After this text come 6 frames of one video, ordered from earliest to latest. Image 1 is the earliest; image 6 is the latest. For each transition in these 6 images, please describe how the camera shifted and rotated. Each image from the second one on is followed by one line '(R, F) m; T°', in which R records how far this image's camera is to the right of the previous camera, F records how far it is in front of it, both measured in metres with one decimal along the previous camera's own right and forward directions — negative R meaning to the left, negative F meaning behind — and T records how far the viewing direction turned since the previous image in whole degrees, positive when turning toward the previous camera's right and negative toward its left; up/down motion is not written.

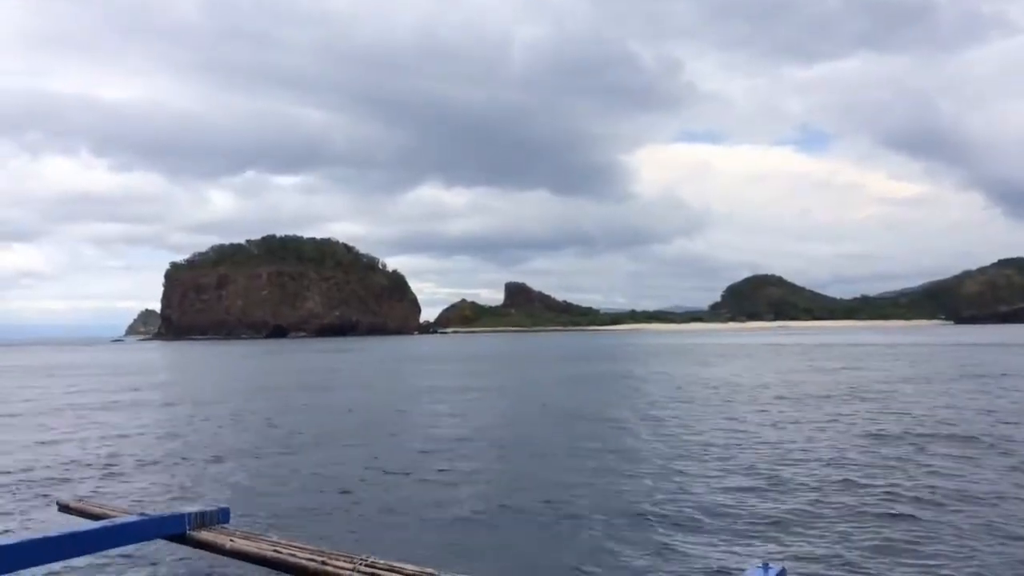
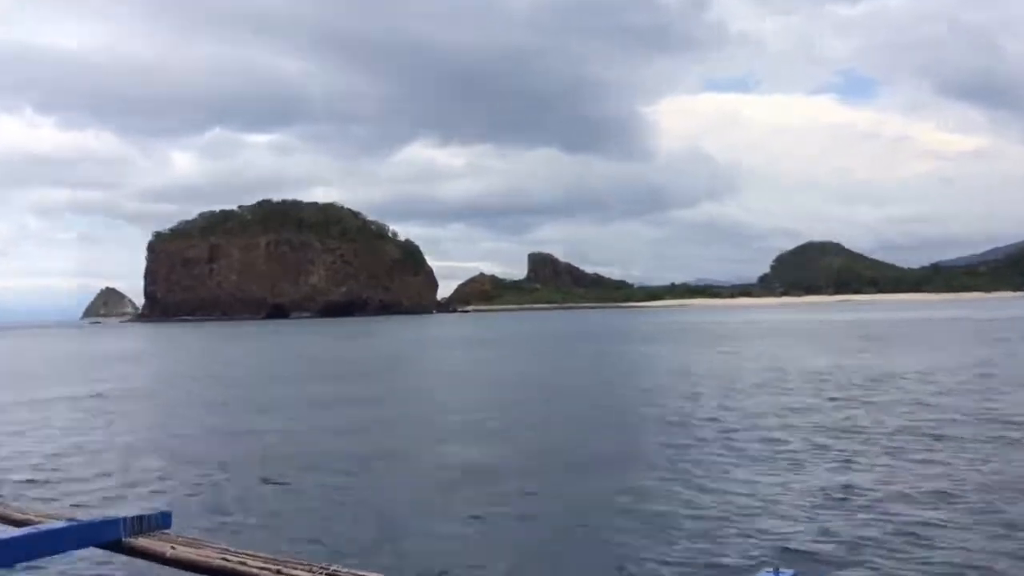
(+0.7, +5.3) m; -2°
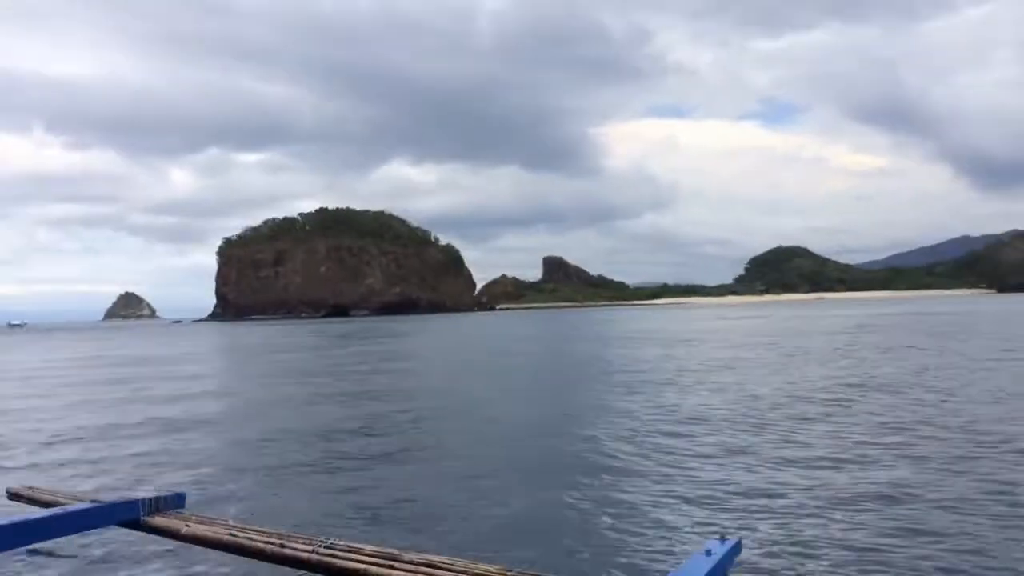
(+3.4, -4.3) m; -3°
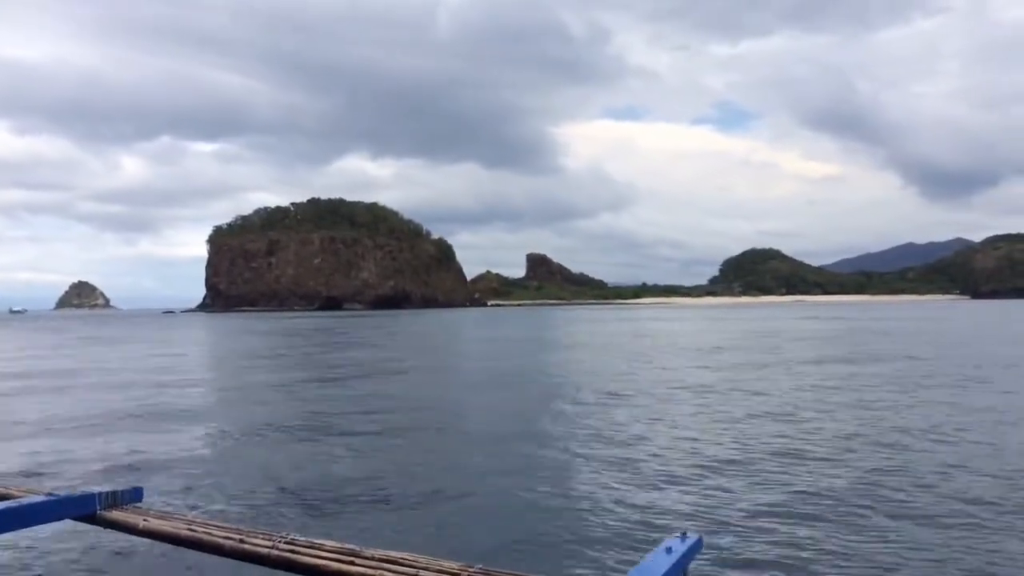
(+1.1, +0.1) m; +1°
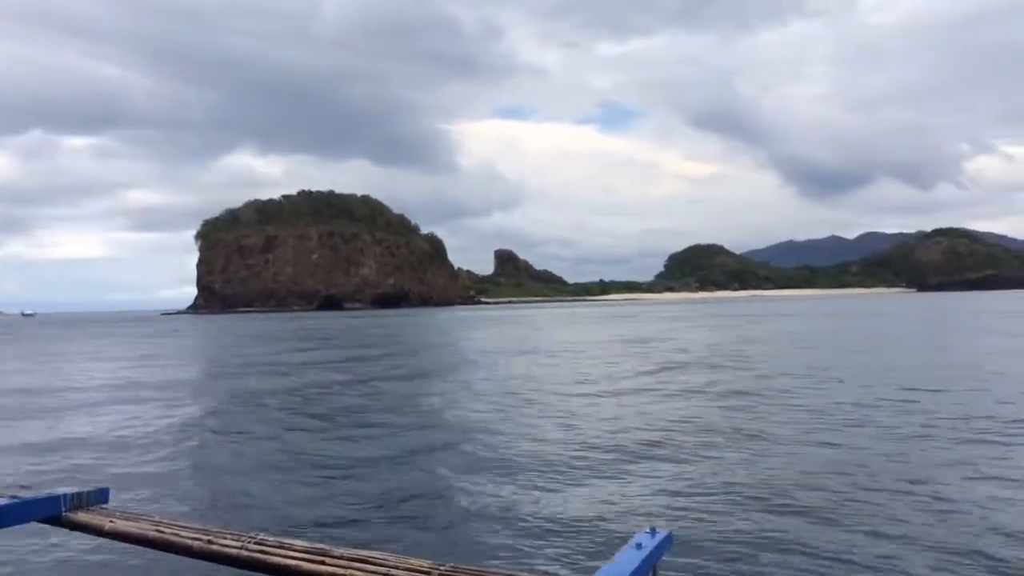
(+0.3, -0.4) m; +2°
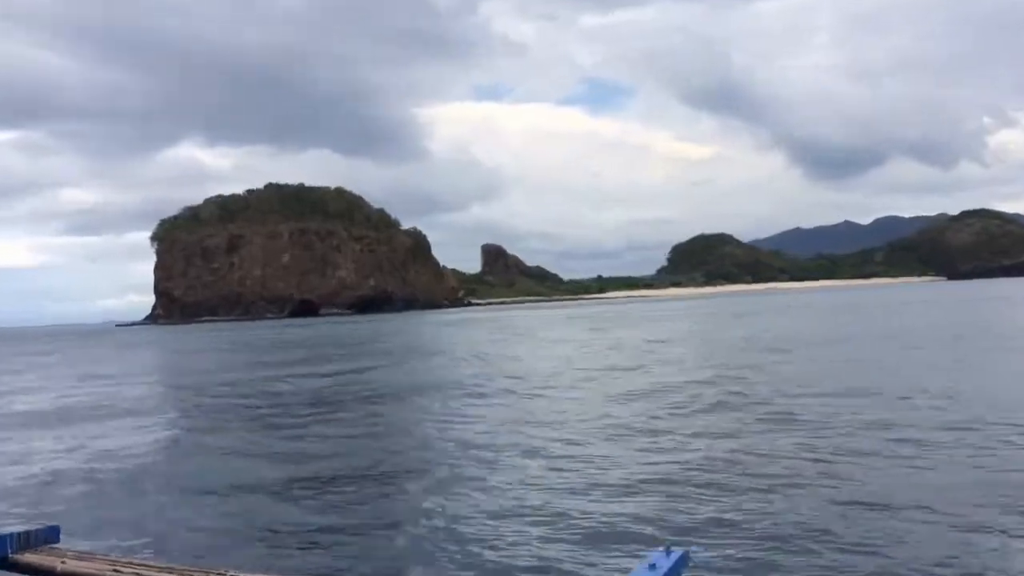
(+0.5, +2.7) m; -1°
